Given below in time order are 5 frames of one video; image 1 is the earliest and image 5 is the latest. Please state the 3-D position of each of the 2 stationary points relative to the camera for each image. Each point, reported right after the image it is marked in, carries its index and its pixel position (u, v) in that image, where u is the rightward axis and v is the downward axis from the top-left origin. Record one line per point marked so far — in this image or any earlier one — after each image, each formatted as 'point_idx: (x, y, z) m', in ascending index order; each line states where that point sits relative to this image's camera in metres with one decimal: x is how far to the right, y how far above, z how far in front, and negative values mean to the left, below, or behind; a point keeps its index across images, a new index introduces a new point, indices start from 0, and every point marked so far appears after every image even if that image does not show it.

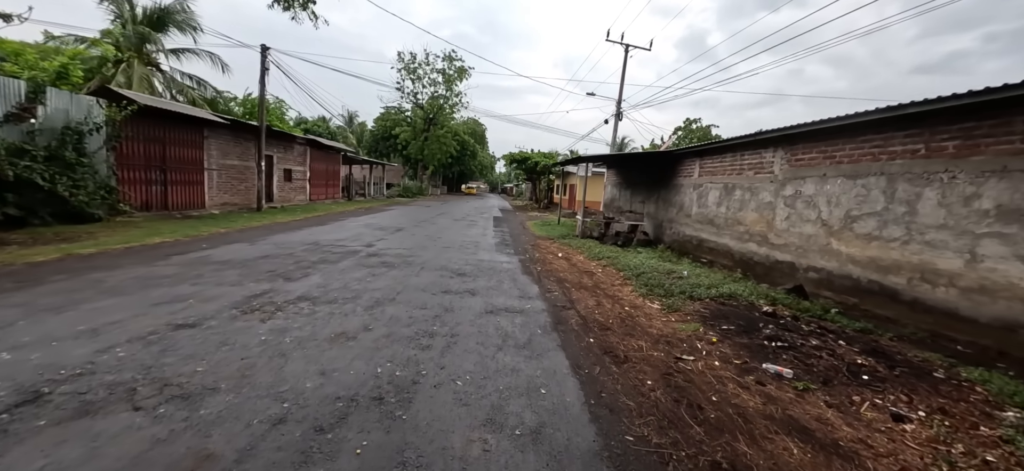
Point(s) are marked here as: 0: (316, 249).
0: (-3.4, -0.2, +6.9) m
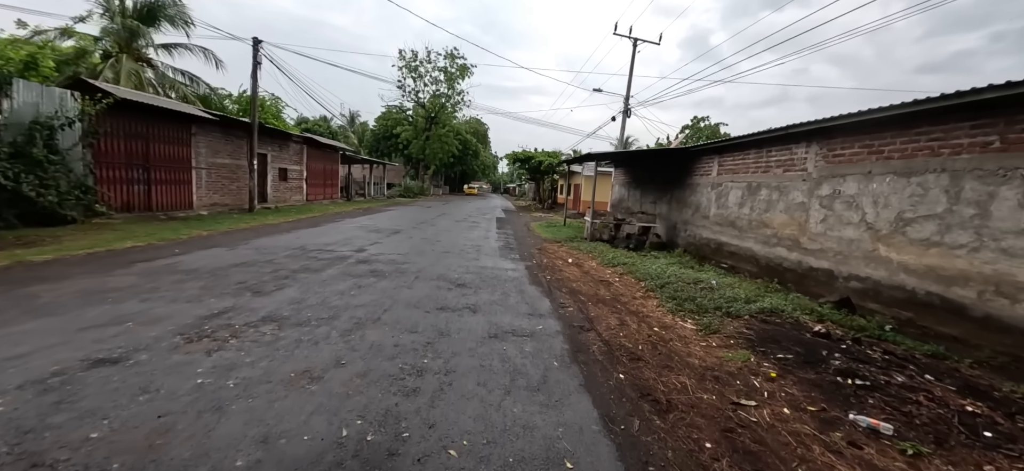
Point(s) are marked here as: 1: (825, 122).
0: (-3.3, -0.3, +6.2) m
1: (+5.1, +1.8, +6.4) m
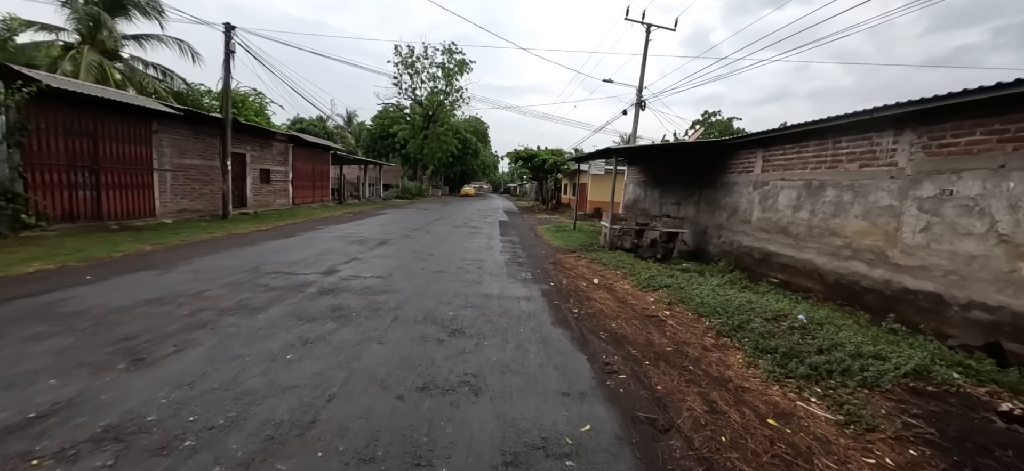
0: (-3.2, -0.6, +4.7) m
1: (+5.2, +1.7, +4.9) m
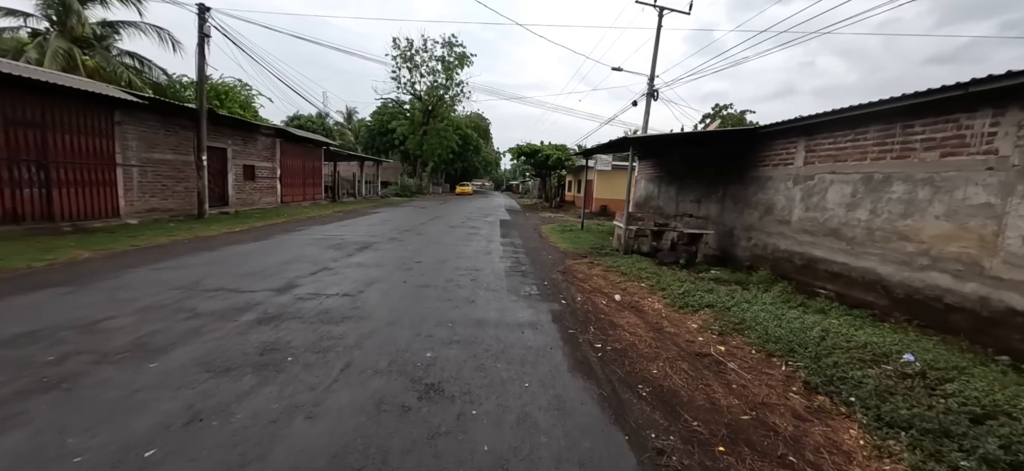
0: (-3.2, -0.6, +3.6) m
1: (+5.2, +1.6, +3.8) m
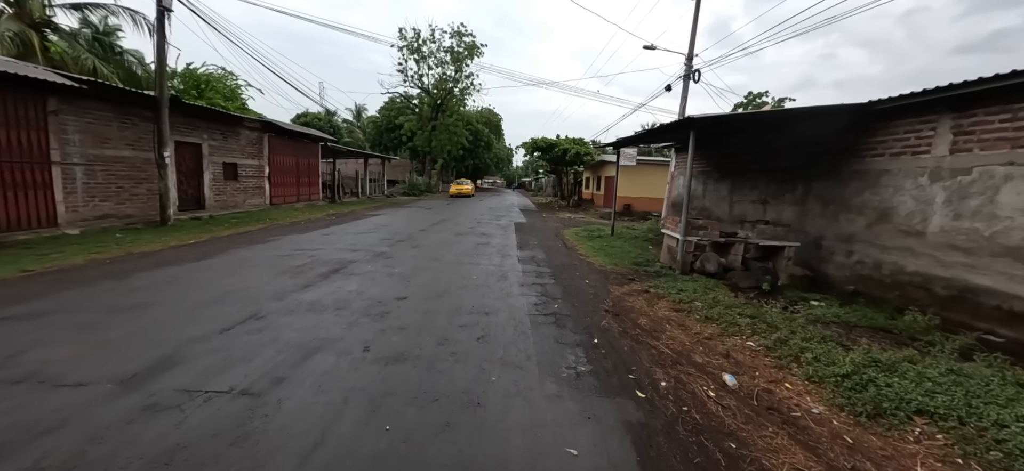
0: (-2.9, -0.9, +1.8) m
1: (+5.4, +1.4, +1.7) m
